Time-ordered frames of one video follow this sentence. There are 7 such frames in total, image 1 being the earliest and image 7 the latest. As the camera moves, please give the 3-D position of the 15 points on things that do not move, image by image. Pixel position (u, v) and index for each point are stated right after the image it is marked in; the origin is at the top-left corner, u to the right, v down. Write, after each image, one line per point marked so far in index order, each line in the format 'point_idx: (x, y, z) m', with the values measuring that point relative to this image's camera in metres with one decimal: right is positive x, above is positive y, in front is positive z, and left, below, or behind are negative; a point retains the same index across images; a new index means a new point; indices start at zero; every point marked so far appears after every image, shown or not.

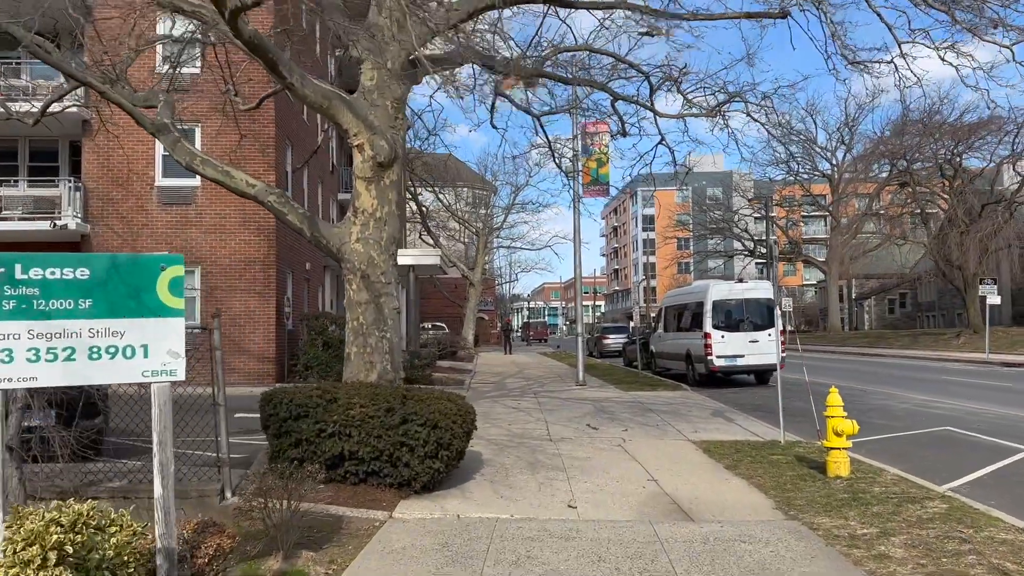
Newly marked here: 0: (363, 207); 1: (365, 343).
0: (-1.6, +0.9, +8.6) m
1: (-1.5, -0.6, +8.4) m
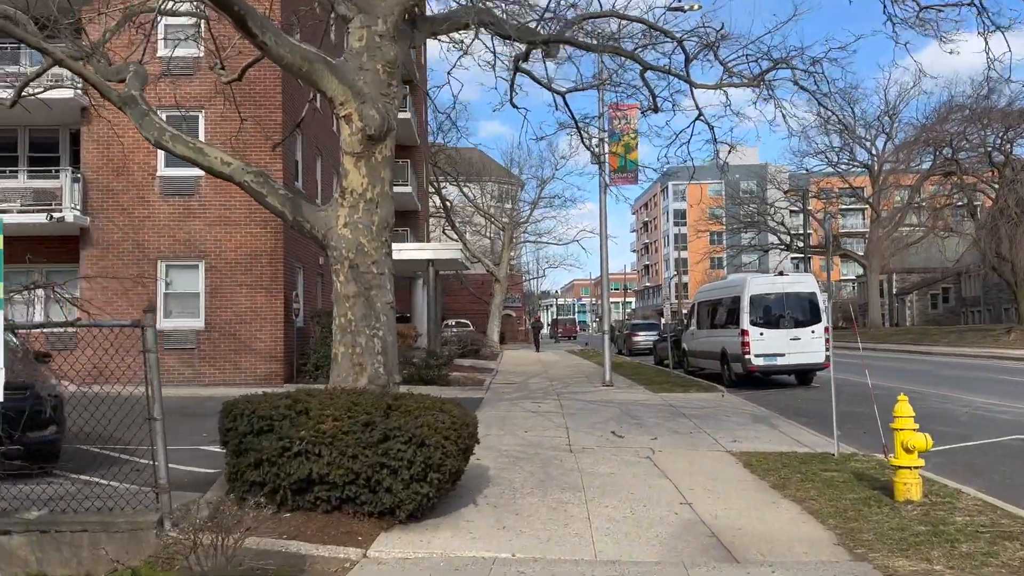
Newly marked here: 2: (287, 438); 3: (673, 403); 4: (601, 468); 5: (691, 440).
0: (-1.5, +1.0, +7.5) m
1: (-1.4, -0.5, +7.3) m
2: (-1.5, -1.0, +5.4) m
3: (+2.9, -2.1, +14.4) m
4: (+0.9, -1.8, +7.9) m
5: (+2.2, -1.9, +10.0) m
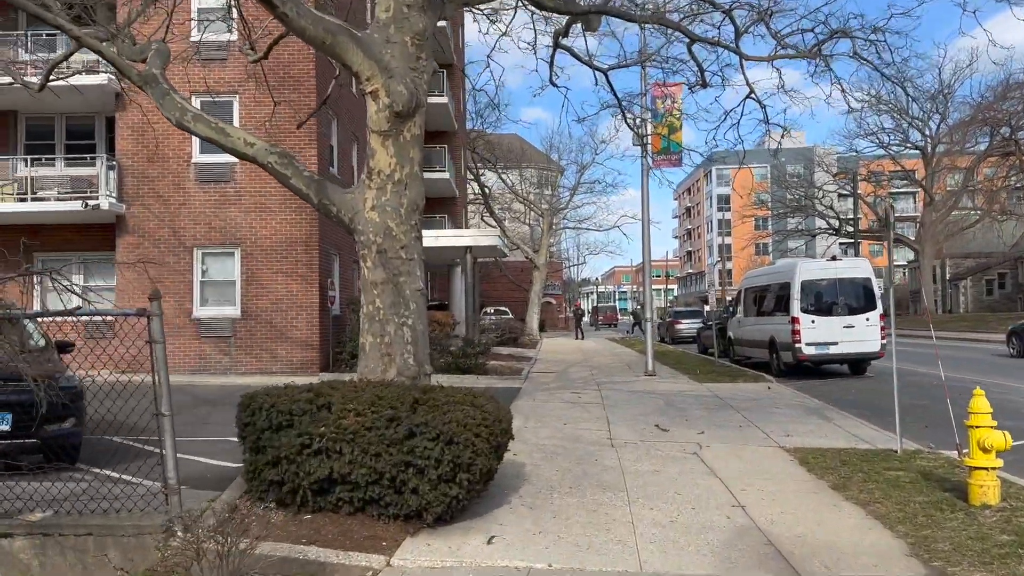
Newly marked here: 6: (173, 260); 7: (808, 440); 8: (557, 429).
0: (-1.2, +1.1, +7.1) m
1: (-1.1, -0.4, +6.9) m
2: (-1.3, -0.9, +5.0) m
3: (+3.6, -1.8, +13.8) m
4: (+1.2, -1.7, +7.4) m
5: (+2.7, -1.8, +9.5) m
6: (-6.8, +0.6, +16.1) m
7: (+3.4, -1.8, +9.3) m
8: (+0.5, -1.7, +9.6) m
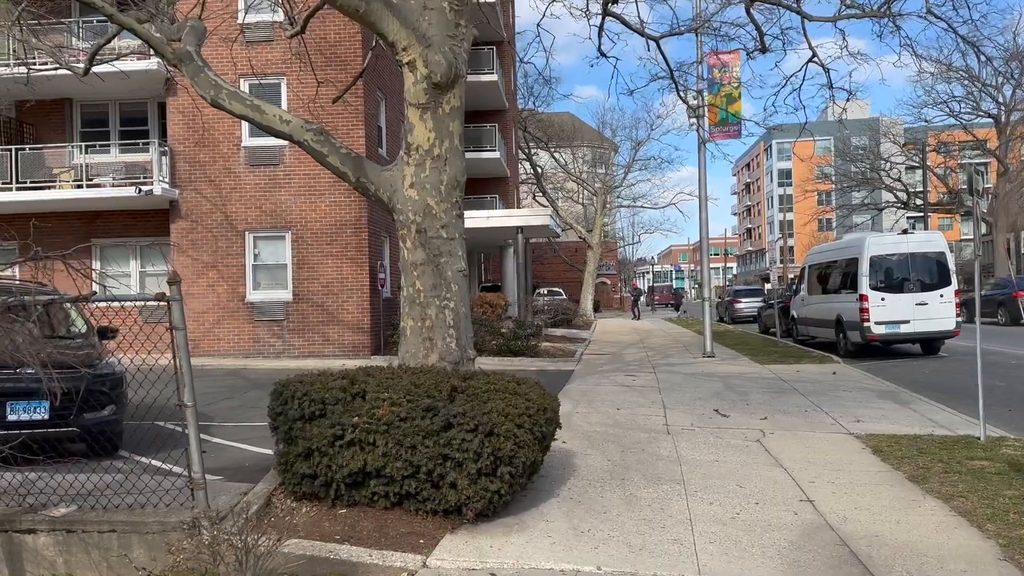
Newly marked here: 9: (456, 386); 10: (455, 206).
0: (-0.8, +1.2, +6.7) m
1: (-0.7, -0.2, +6.6) m
2: (-1.0, -0.8, +4.7) m
3: (+4.4, -1.5, +13.2) m
4: (+1.7, -1.5, +7.0) m
5: (+3.3, -1.5, +8.9) m
6: (-5.8, +0.9, +16.1) m
7: (+4.0, -1.5, +8.7) m
8: (+1.1, -1.5, +9.2) m
9: (-0.4, -0.6, +5.0) m
10: (-0.5, +0.7, +6.8) m
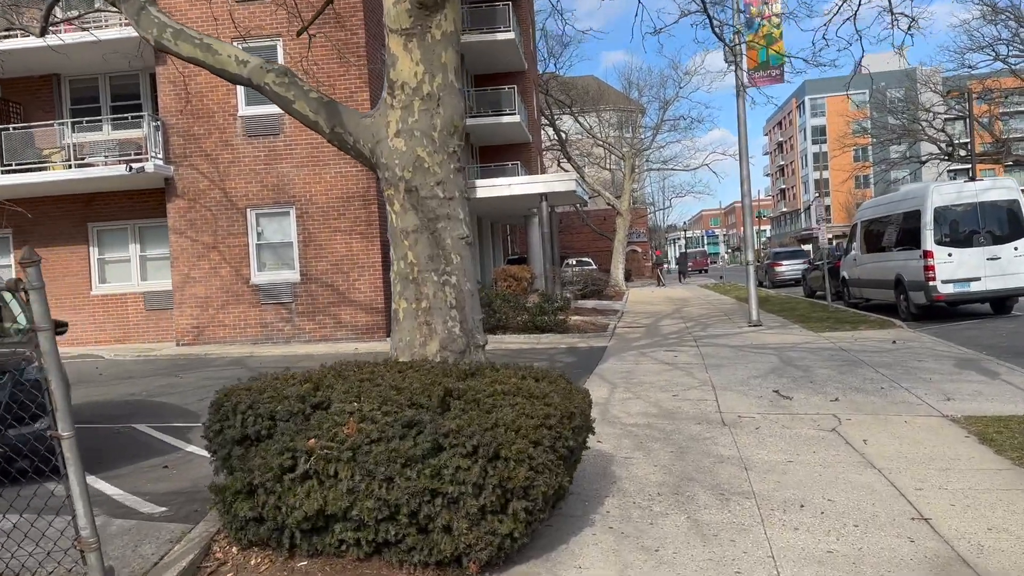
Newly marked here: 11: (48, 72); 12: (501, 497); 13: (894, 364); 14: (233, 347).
0: (-0.7, +1.4, +5.4) m
1: (-0.6, 0.0, +5.3) m
2: (-1.0, -0.7, +3.5) m
3: (+4.8, -0.8, +11.8) m
4: (+1.8, -1.2, +5.6) m
5: (+3.5, -1.1, +7.5) m
6: (-5.3, +1.2, +15.0) m
7: (+4.2, -1.1, +7.3) m
8: (+1.4, -1.1, +7.9) m
9: (-0.3, -0.5, +3.7) m
10: (-0.4, +0.9, +5.5) m
11: (-9.3, +4.3, +16.0) m
12: (0.0, -0.9, +3.3) m
13: (+4.7, -0.9, +9.9) m
14: (-5.1, -1.1, +14.6) m
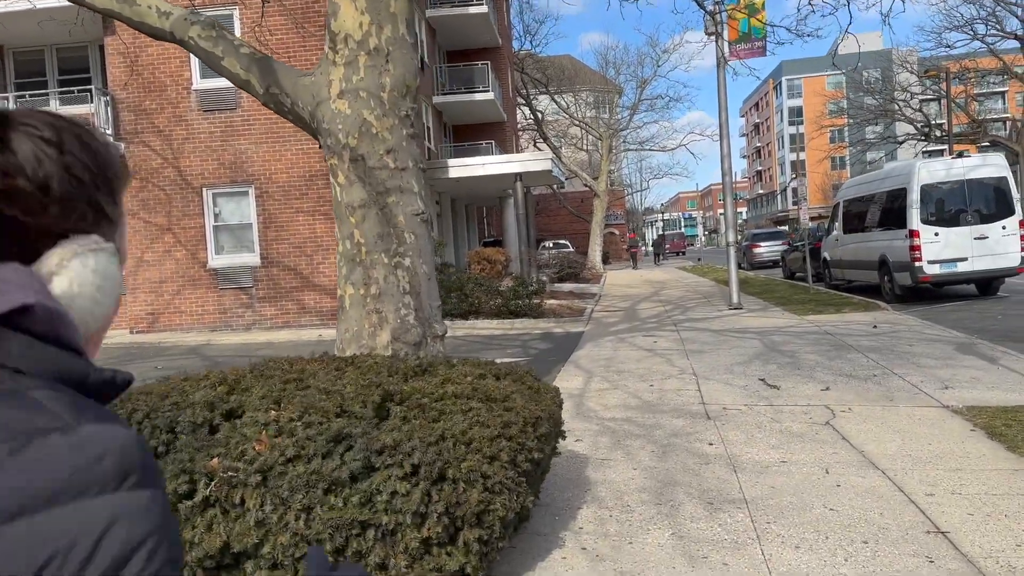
0: (-1.0, +1.5, +4.7) m
1: (-0.9, +0.1, +4.7) m
2: (-1.1, -0.6, +2.8) m
3: (+4.4, -0.6, +11.3) m
4: (+1.6, -1.1, +5.1) m
5: (+3.2, -0.9, +7.0) m
6: (-5.8, +1.5, +14.1) m
7: (+3.9, -0.9, +6.8) m
8: (+1.1, -0.9, +7.3) m
9: (-0.5, -0.4, +3.0) m
10: (-0.6, +1.0, +4.8) m
11: (-9.8, +4.6, +15.0) m
12: (-0.2, -0.8, +2.7) m
13: (+4.4, -0.7, +9.4) m
14: (-5.5, -0.8, +13.8) m
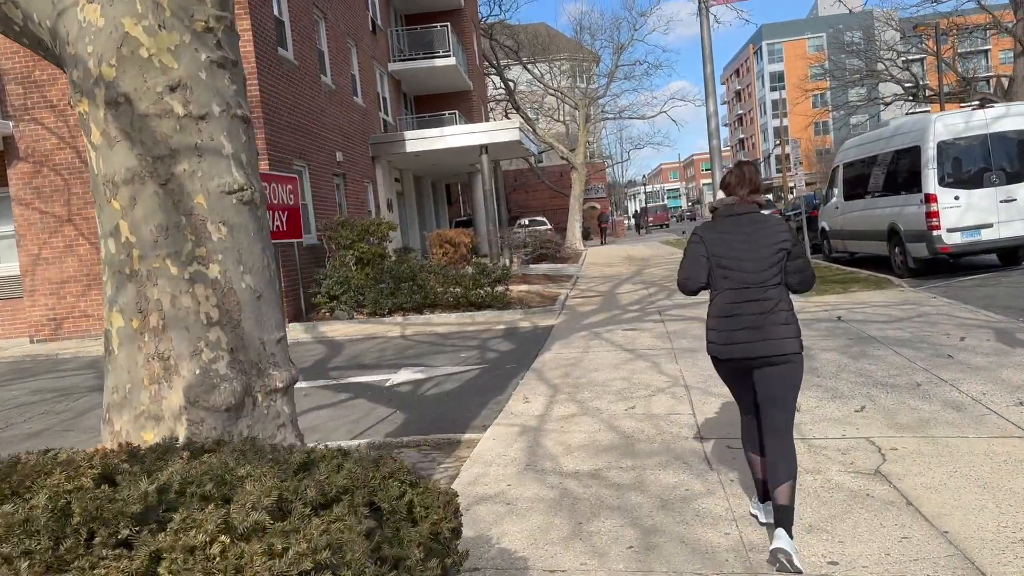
0: (-1.5, +1.4, +2.8) m
1: (-1.3, -0.1, +2.8) m
2: (-1.5, -0.8, +0.9) m
3: (+3.9, -0.3, +9.5) m
4: (+1.2, -1.1, +3.3) m
5: (+2.8, -0.8, +5.2) m
6: (-6.5, +1.5, +12.1) m
7: (+3.5, -0.8, +5.0) m
8: (+0.6, -0.9, +5.5) m
9: (-0.9, -0.5, +1.2) m
10: (-1.1, +0.9, +2.9) m
11: (-10.6, +4.5, +12.9) m
12: (-0.6, -0.9, +0.9) m
13: (+3.9, -0.5, +7.7) m
14: (-6.1, -0.8, +11.9) m
